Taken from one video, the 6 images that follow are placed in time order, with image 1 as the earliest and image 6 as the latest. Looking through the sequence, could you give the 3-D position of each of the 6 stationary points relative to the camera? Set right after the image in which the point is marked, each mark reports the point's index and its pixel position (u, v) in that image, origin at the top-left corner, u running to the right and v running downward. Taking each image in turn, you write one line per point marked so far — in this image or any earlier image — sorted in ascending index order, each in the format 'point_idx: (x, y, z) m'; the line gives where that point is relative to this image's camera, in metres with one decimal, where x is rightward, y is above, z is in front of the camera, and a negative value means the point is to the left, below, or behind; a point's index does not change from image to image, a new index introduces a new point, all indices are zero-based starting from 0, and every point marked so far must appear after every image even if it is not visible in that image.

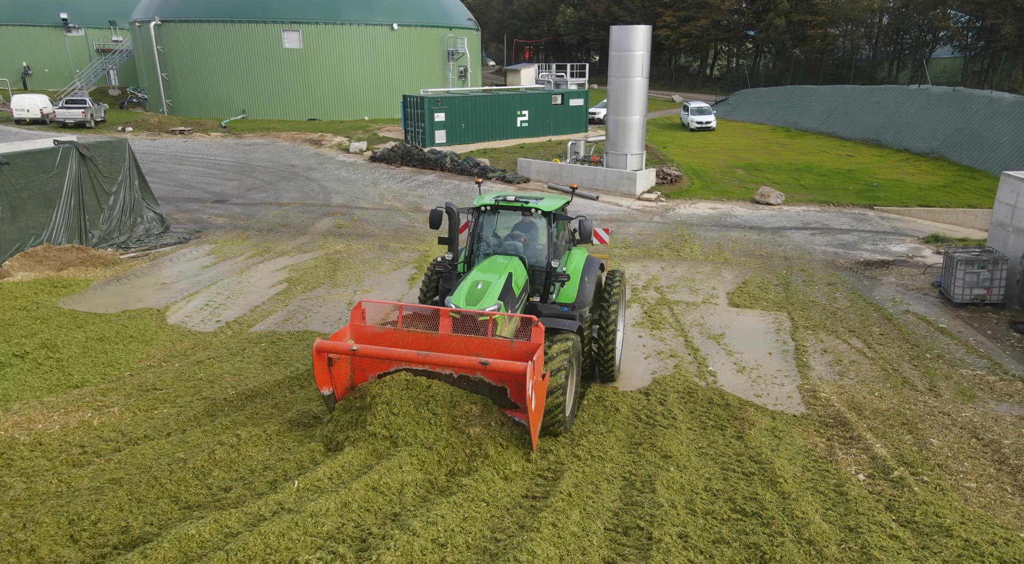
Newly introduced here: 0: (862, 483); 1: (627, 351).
0: (+2.6, -1.5, +4.9) m
1: (+1.4, -0.8, +8.1) m
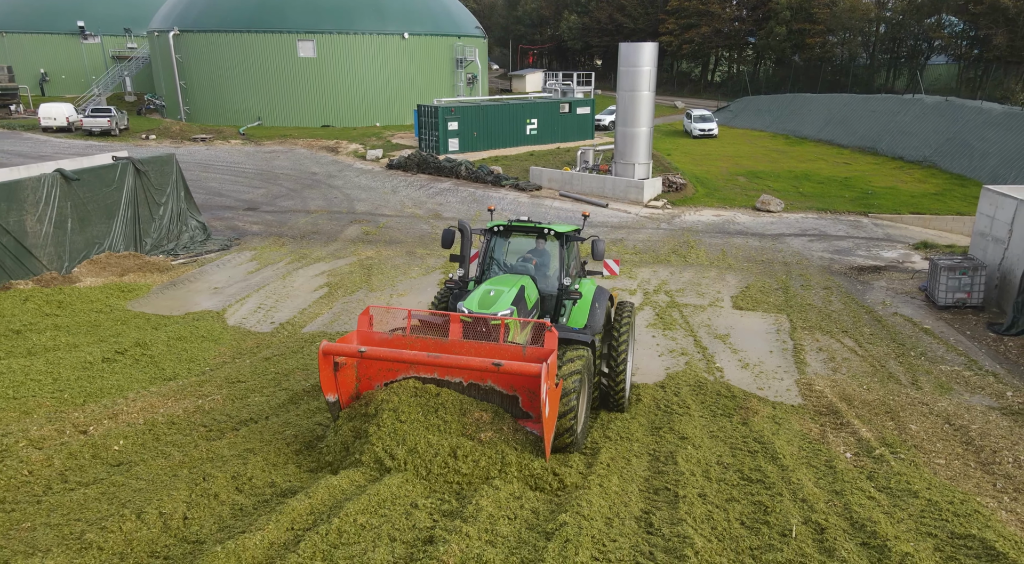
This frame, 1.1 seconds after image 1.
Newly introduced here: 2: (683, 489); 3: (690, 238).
0: (+2.9, -1.5, +5.9) m
1: (+1.8, -0.9, +9.0) m
2: (+1.2, -1.4, +4.8) m
3: (+3.9, +1.0, +15.0) m
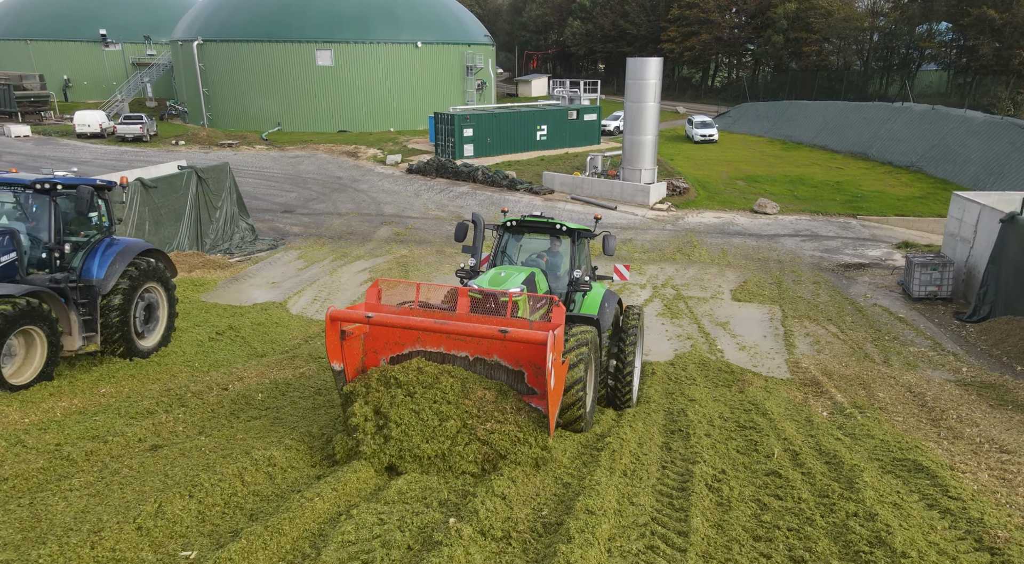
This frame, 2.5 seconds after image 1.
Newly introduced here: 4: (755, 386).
0: (+3.4, -1.4, +7.4) m
1: (+2.2, -0.8, +10.5) m
2: (+1.7, -1.3, +6.3) m
3: (+4.4, +1.1, +16.4) m
4: (+3.0, -1.3, +8.4) m
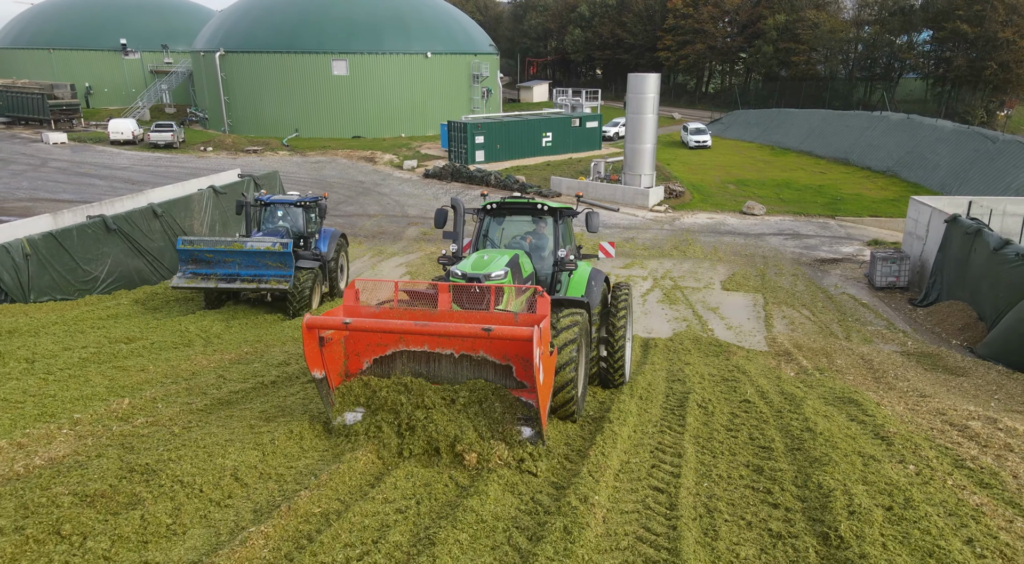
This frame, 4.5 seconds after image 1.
0: (+3.8, -1.3, +9.4) m
1: (+2.6, -0.6, +12.5) m
2: (+2.1, -1.2, +8.3) m
3: (+4.8, +1.2, +18.4) m
4: (+3.4, -1.1, +10.4) m
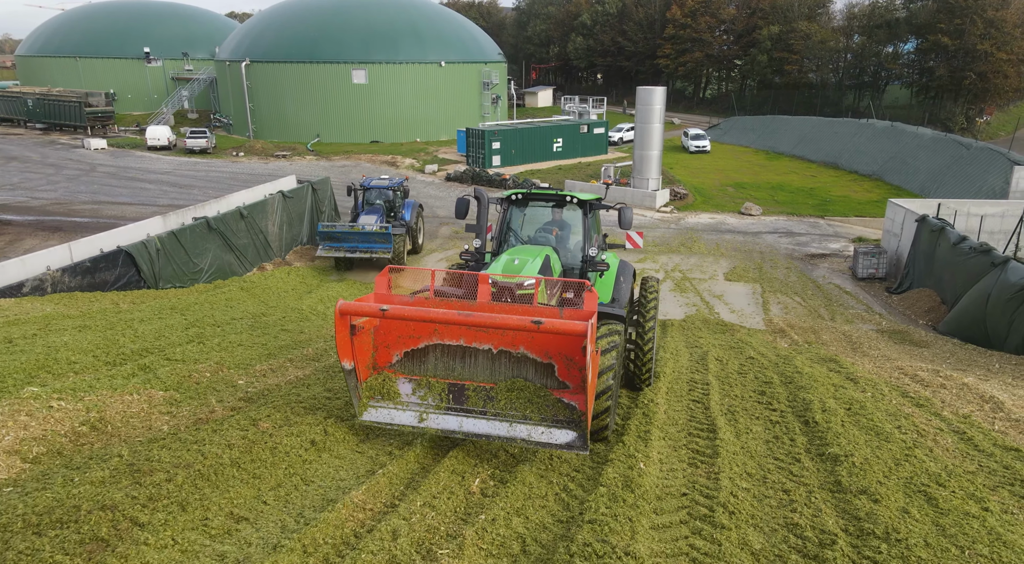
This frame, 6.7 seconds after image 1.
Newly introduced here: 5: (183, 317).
0: (+4.6, -1.1, +11.5) m
1: (+3.4, -0.4, +14.6) m
2: (+2.9, -1.0, +10.4) m
3: (+5.5, +1.4, +20.6) m
4: (+4.2, -0.9, +12.5) m
5: (-4.2, -0.4, +8.7) m
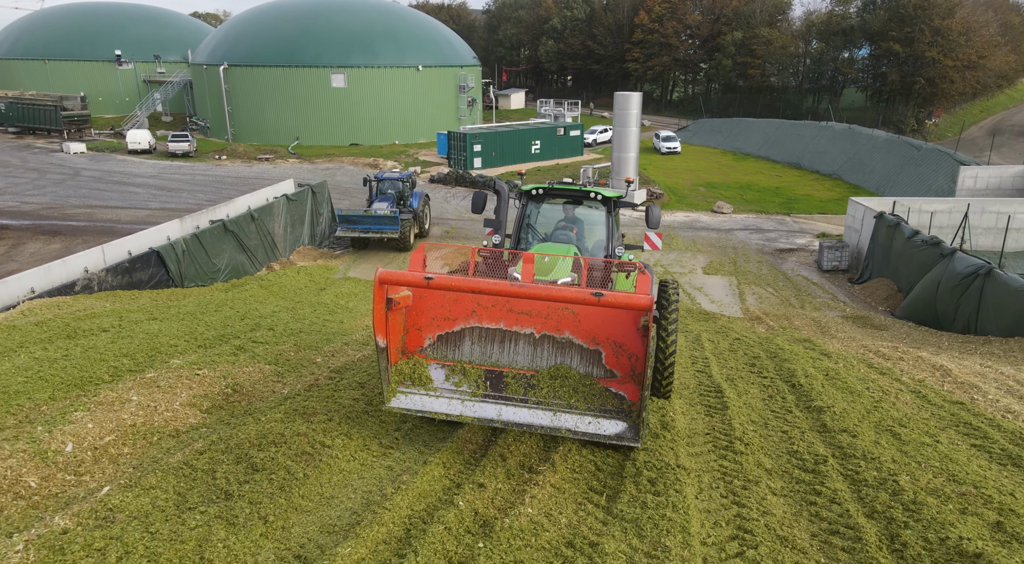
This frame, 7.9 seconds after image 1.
0: (+4.7, -0.9, +12.8) m
1: (+3.3, -0.3, +15.8) m
2: (+3.0, -0.8, +11.6) m
3: (+5.1, +1.6, +21.9) m
4: (+4.2, -0.7, +13.8) m
5: (-3.9, -0.4, +9.5) m
